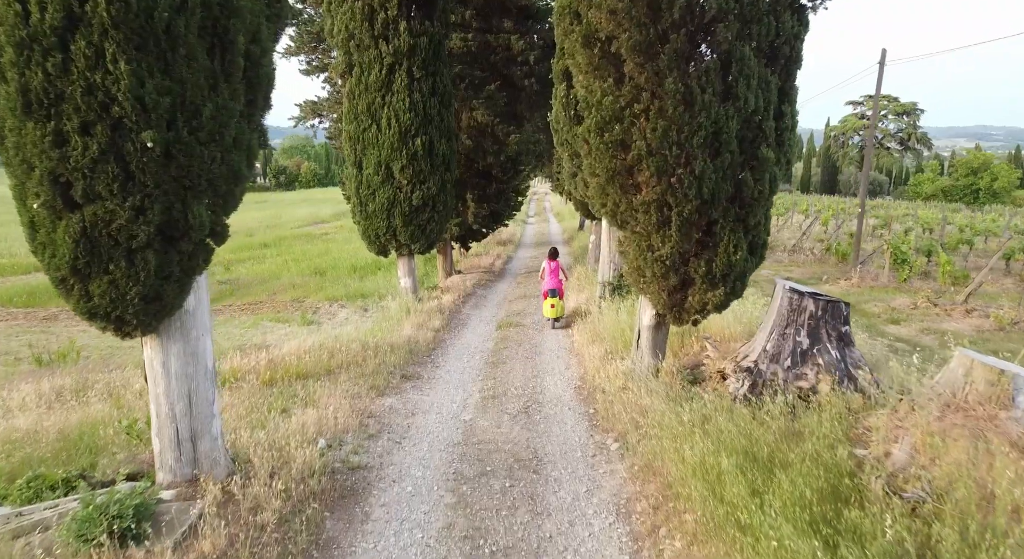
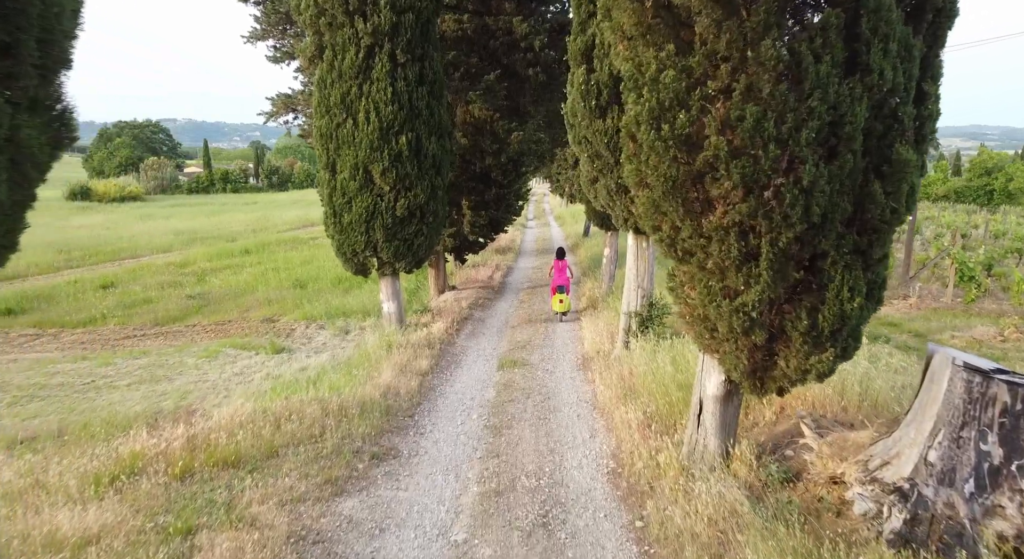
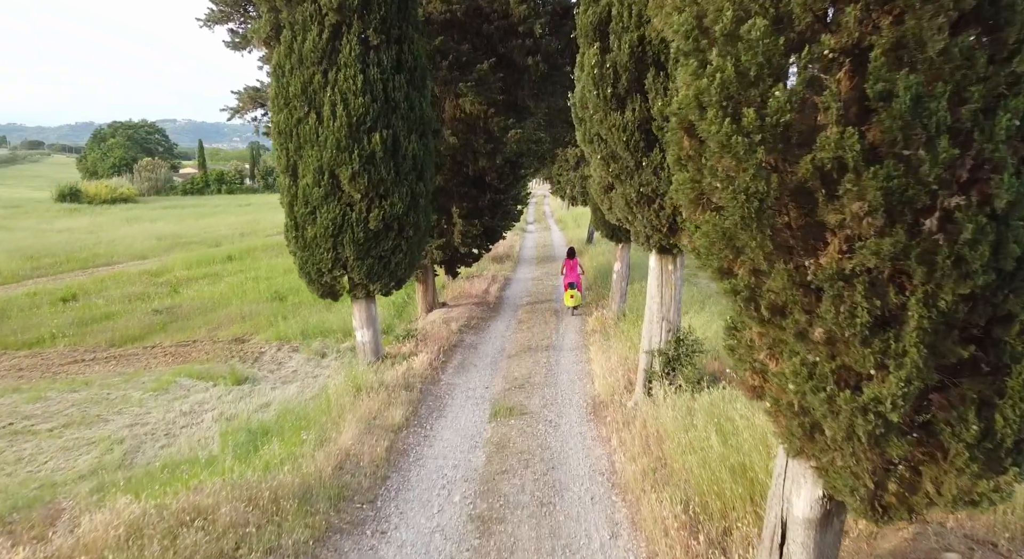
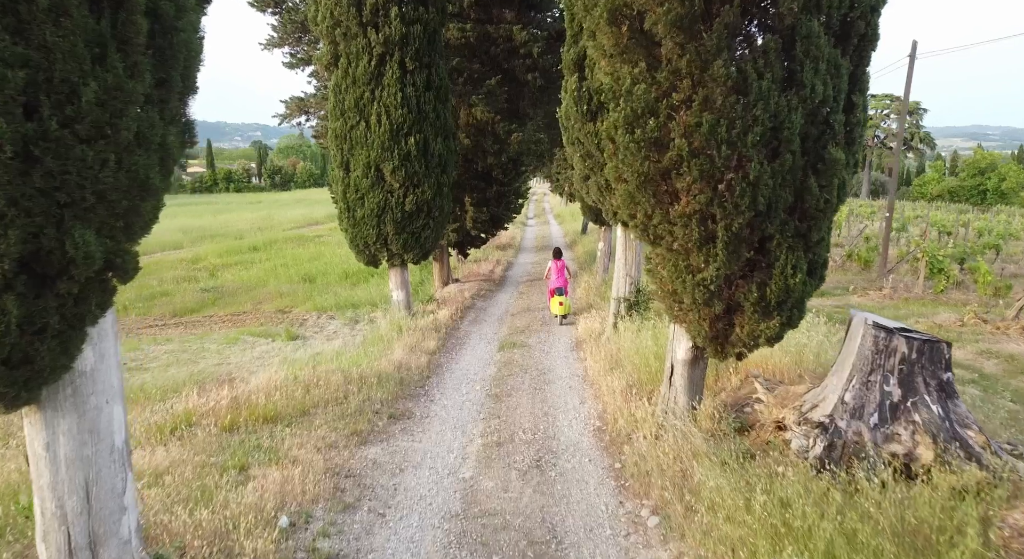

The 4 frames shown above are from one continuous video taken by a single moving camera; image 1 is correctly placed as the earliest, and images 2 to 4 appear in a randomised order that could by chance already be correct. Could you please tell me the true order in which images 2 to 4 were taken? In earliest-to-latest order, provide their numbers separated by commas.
4, 2, 3
